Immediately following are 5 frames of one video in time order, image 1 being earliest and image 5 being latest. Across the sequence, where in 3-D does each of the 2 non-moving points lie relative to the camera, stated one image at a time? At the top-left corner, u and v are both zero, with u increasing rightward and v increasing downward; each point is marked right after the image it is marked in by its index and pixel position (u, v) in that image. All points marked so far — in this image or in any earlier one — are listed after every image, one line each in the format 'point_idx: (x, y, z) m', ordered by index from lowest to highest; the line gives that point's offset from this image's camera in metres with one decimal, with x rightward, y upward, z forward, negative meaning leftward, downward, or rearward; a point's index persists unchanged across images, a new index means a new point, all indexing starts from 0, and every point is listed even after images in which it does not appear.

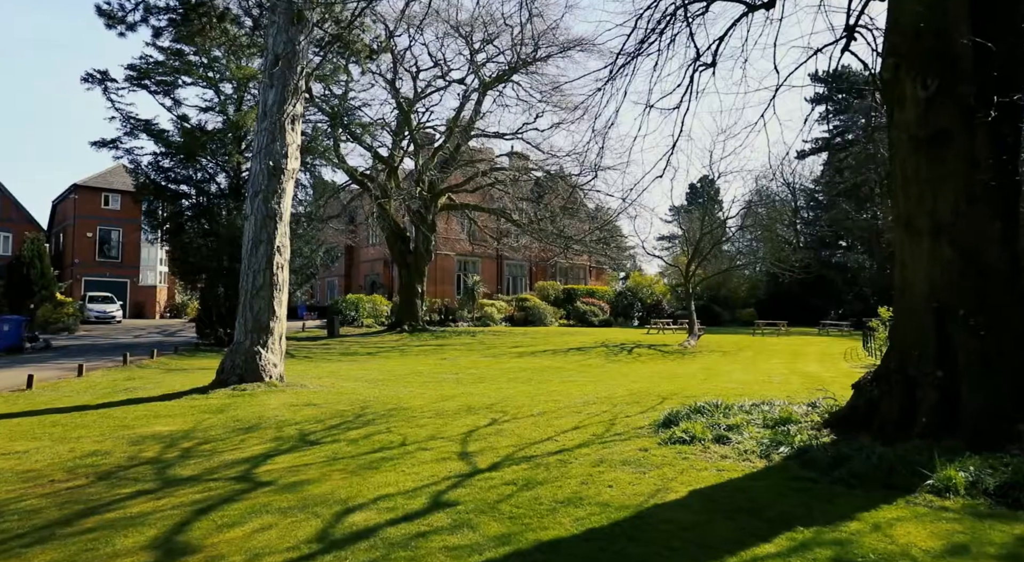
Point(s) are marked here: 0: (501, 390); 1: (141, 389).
0: (-0.2, -1.7, +10.0) m
1: (-5.5, -1.6, +9.8) m
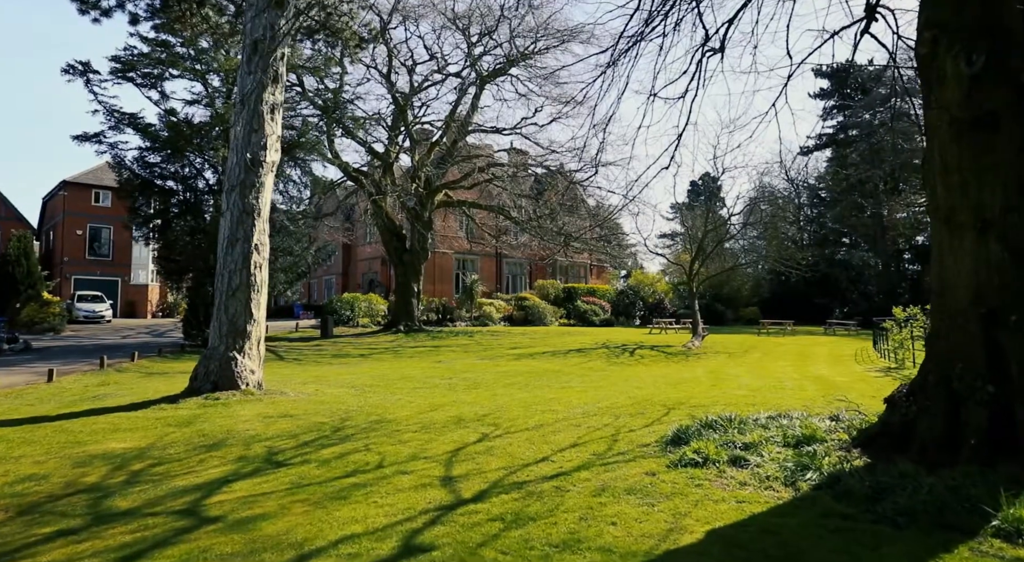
0: (-0.2, -1.7, +9.4) m
1: (-5.6, -1.6, +9.2) m
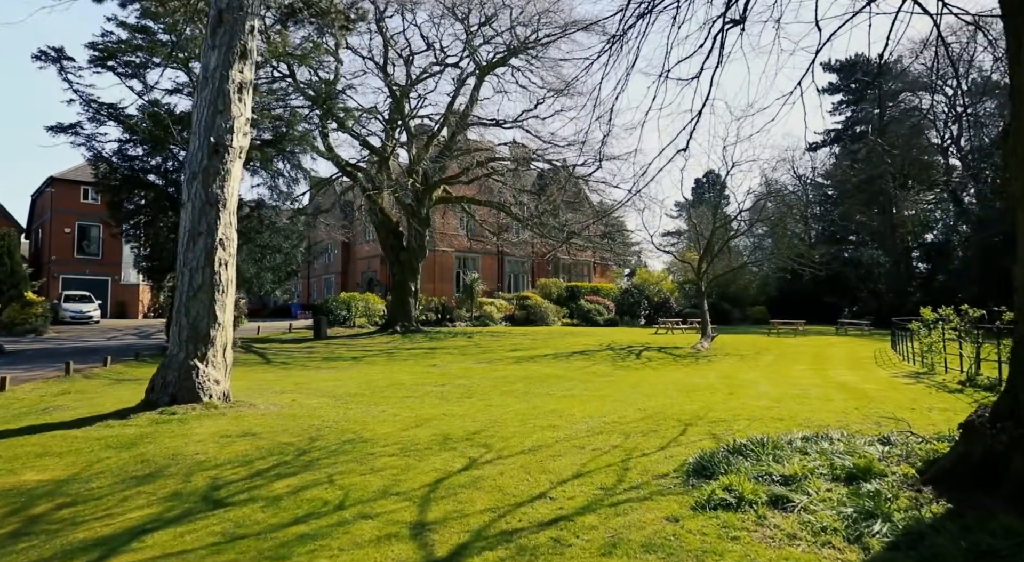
0: (-0.3, -1.7, +8.5) m
1: (-5.6, -1.6, +8.3) m
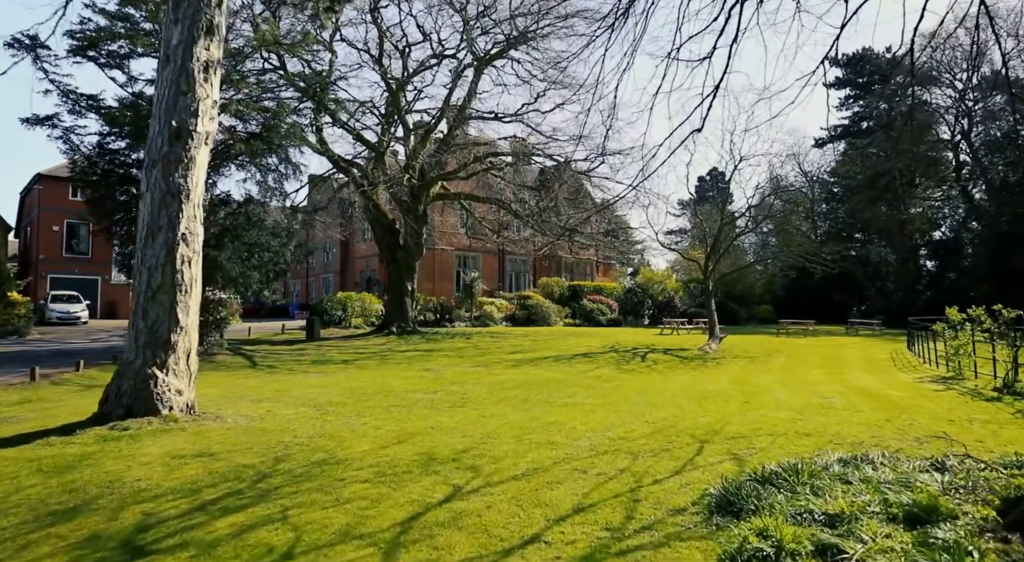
0: (-0.3, -1.6, +7.7) m
1: (-5.7, -1.6, +7.6) m
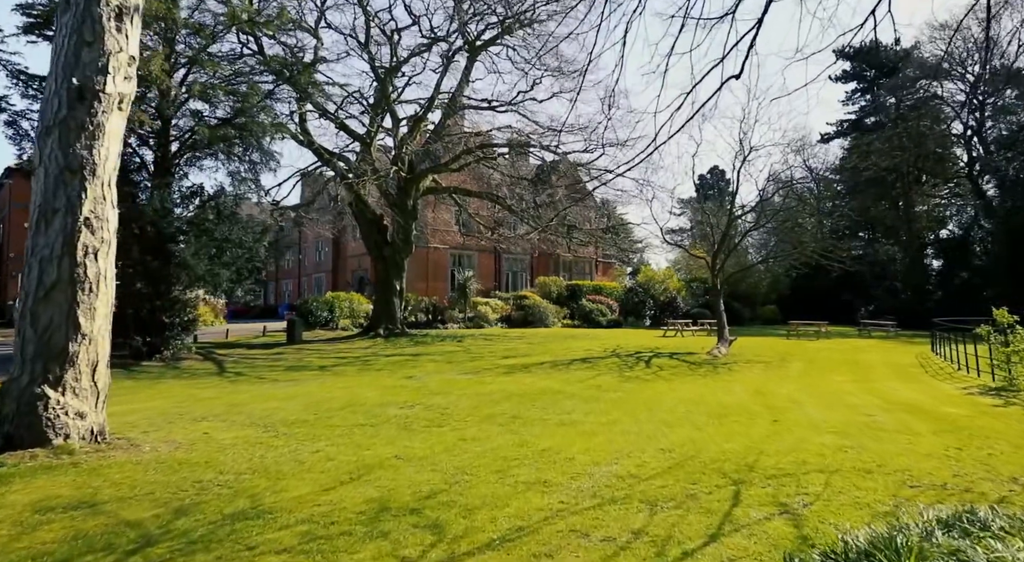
0: (-0.5, -1.6, +6.4) m
1: (-5.8, -1.6, +6.2) m
